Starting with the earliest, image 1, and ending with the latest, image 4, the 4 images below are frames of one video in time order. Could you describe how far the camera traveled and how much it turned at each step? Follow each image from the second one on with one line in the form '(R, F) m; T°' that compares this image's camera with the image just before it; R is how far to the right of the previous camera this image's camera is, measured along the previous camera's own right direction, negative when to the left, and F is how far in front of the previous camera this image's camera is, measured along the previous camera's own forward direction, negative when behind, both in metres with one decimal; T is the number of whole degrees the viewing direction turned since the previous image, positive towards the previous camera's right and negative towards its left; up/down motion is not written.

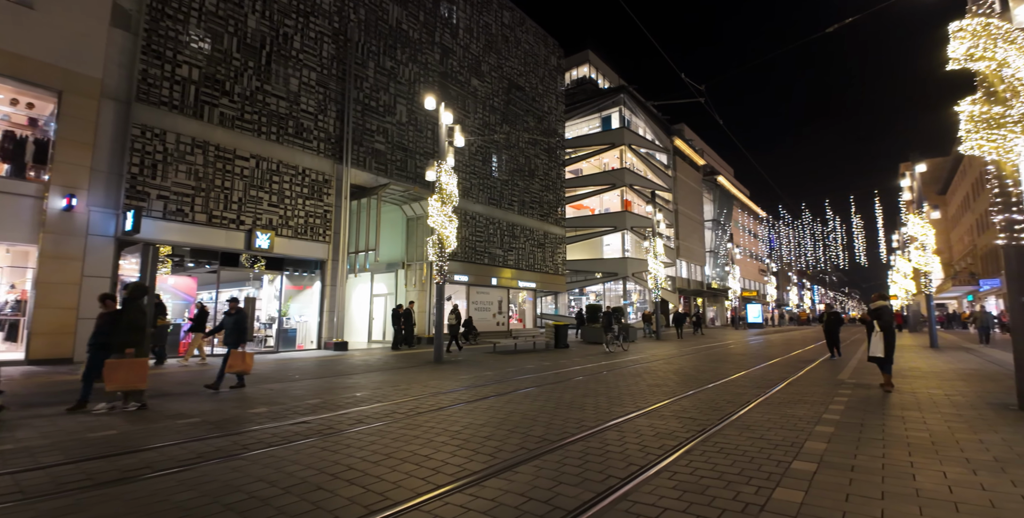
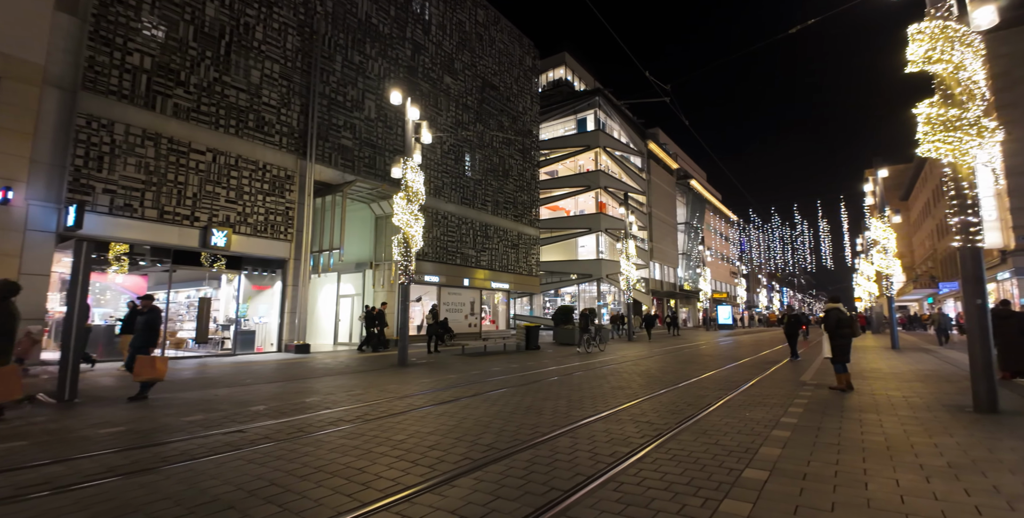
(+0.4, +0.3) m; +3°
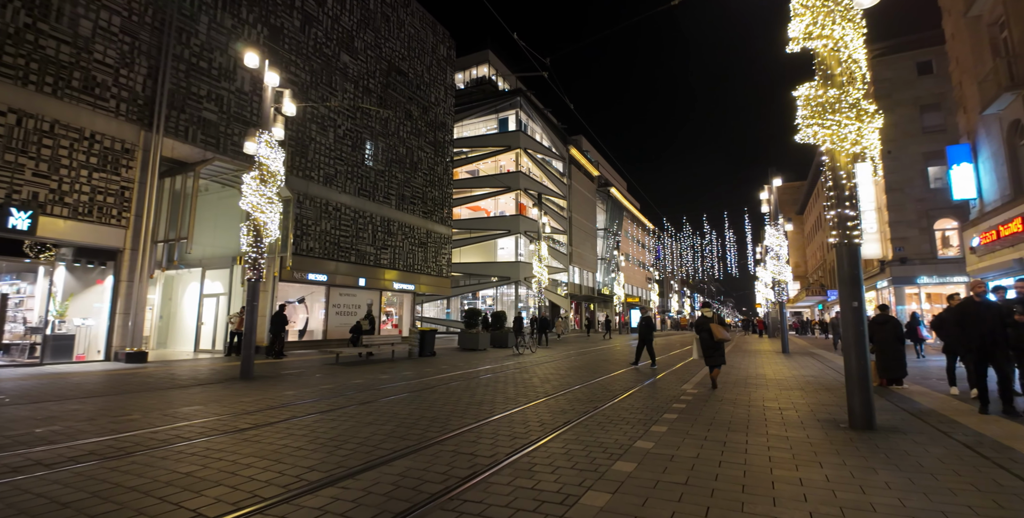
(+1.6, +1.5) m; +8°
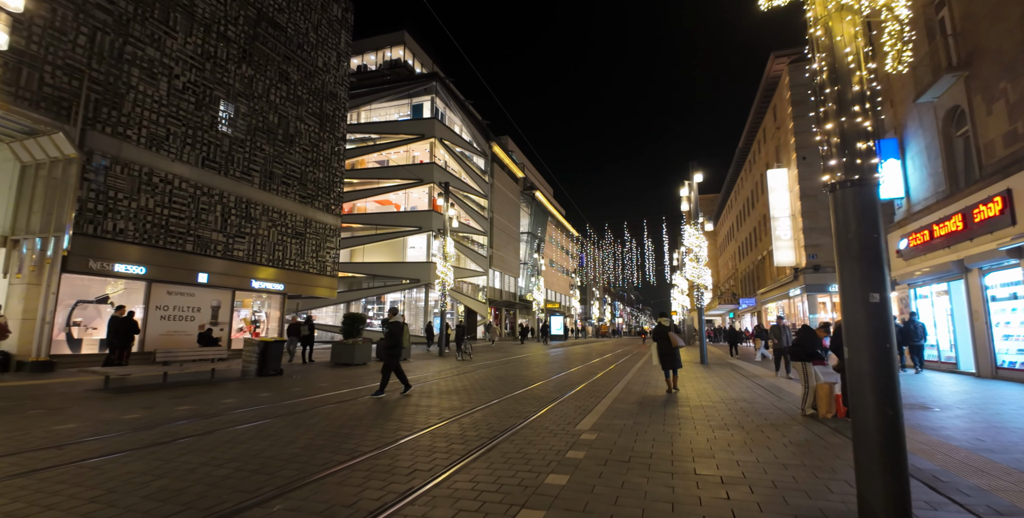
(+1.6, +3.3) m; +9°
